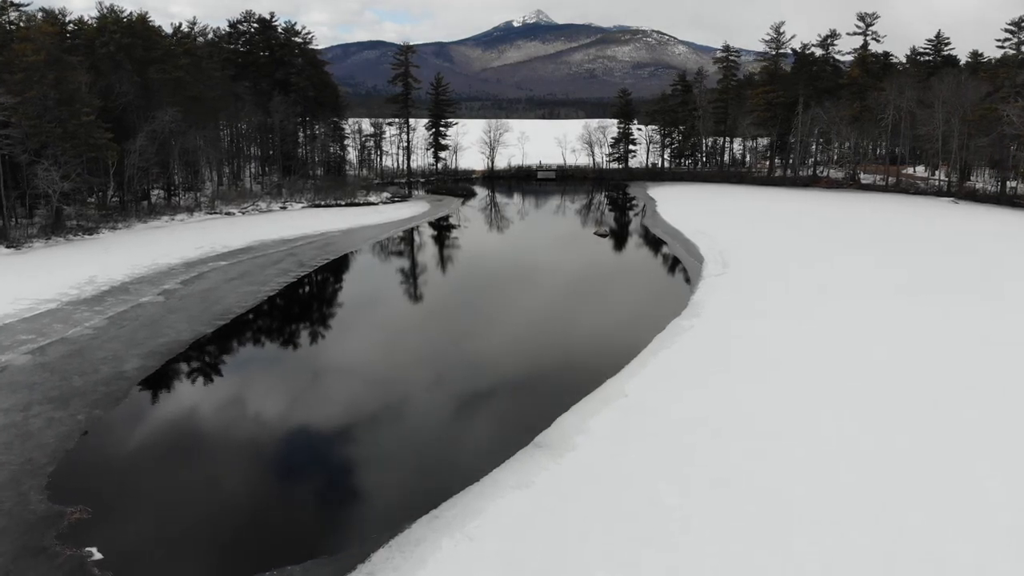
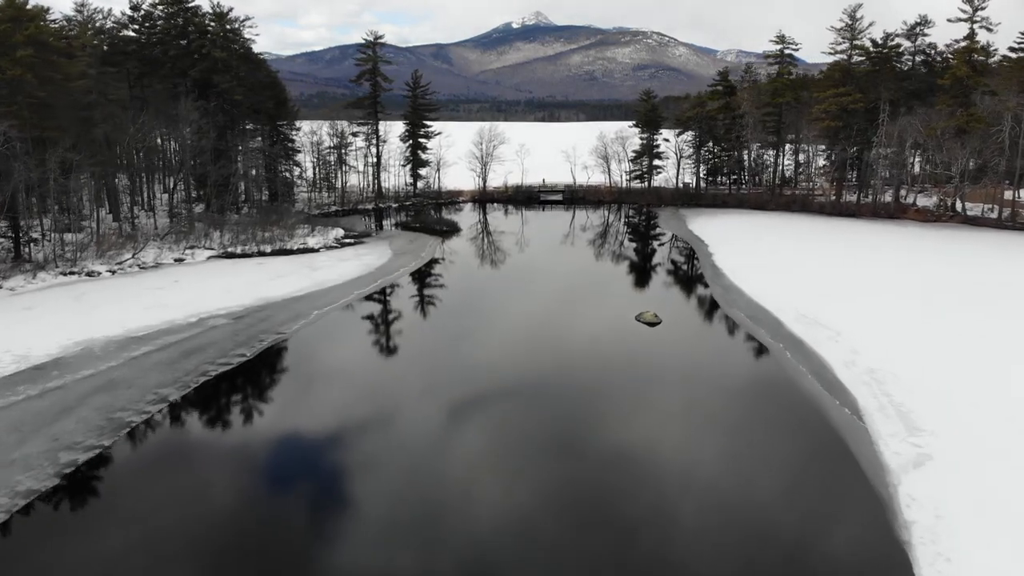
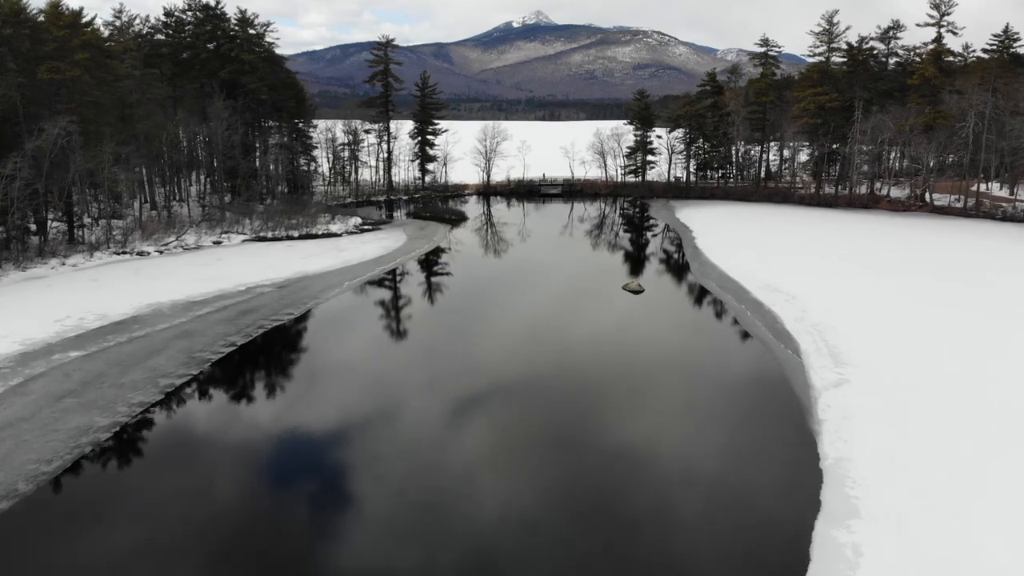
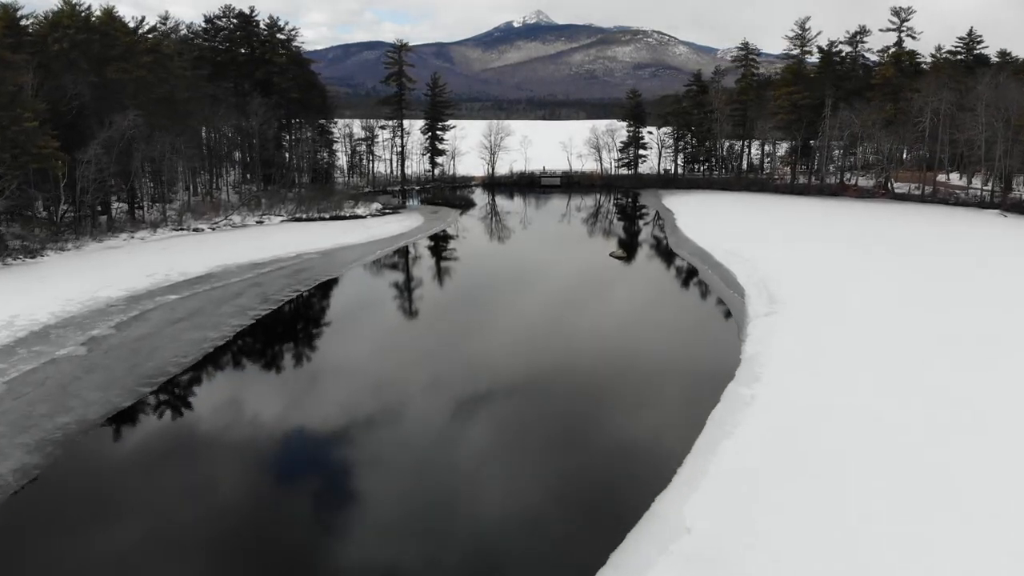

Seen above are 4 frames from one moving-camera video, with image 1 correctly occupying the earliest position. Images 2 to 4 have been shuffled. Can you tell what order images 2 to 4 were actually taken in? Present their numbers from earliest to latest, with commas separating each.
4, 3, 2
